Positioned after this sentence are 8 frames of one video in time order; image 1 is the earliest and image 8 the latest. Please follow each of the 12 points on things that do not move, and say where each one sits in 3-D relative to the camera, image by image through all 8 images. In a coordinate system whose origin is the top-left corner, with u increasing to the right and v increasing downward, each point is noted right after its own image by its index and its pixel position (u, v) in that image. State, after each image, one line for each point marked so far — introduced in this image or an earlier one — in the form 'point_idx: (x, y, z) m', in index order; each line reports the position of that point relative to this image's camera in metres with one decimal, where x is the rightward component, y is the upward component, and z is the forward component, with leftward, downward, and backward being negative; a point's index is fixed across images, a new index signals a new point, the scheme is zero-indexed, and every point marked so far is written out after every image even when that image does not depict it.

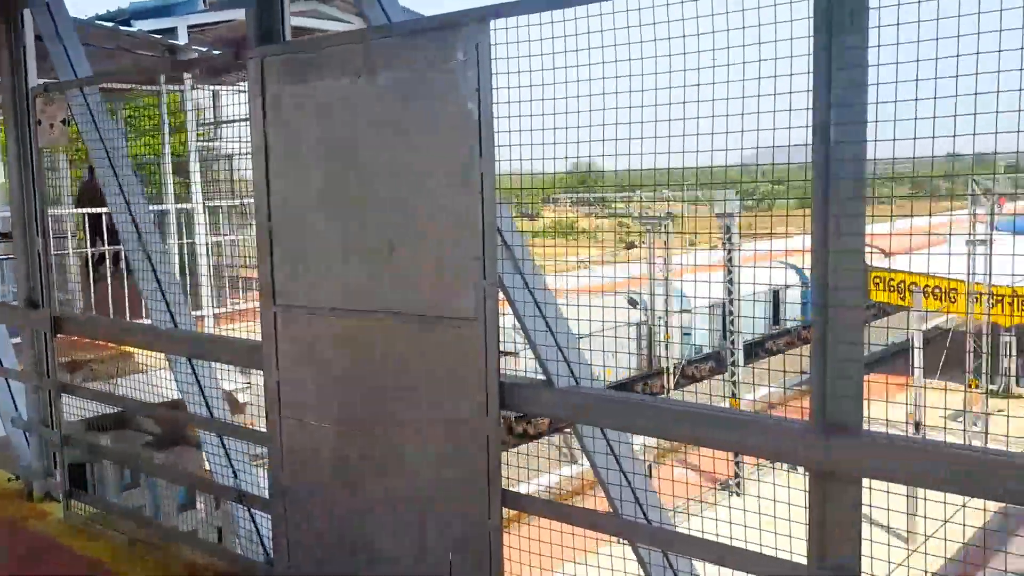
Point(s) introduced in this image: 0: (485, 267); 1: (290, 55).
0: (-0.1, +0.1, +3.3) m
1: (-1.1, +1.1, +3.9) m
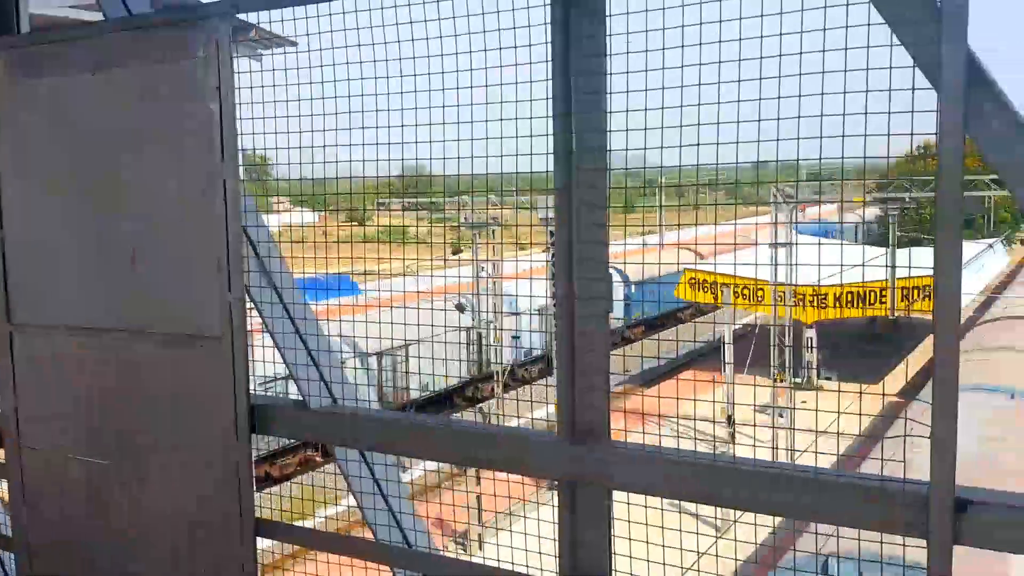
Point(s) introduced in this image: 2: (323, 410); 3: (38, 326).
0: (-1.1, 0.0, +3.0) m
1: (-2.1, +1.0, +3.5) m
2: (-0.7, -0.5, +3.0) m
3: (-2.1, -0.2, +3.5) m
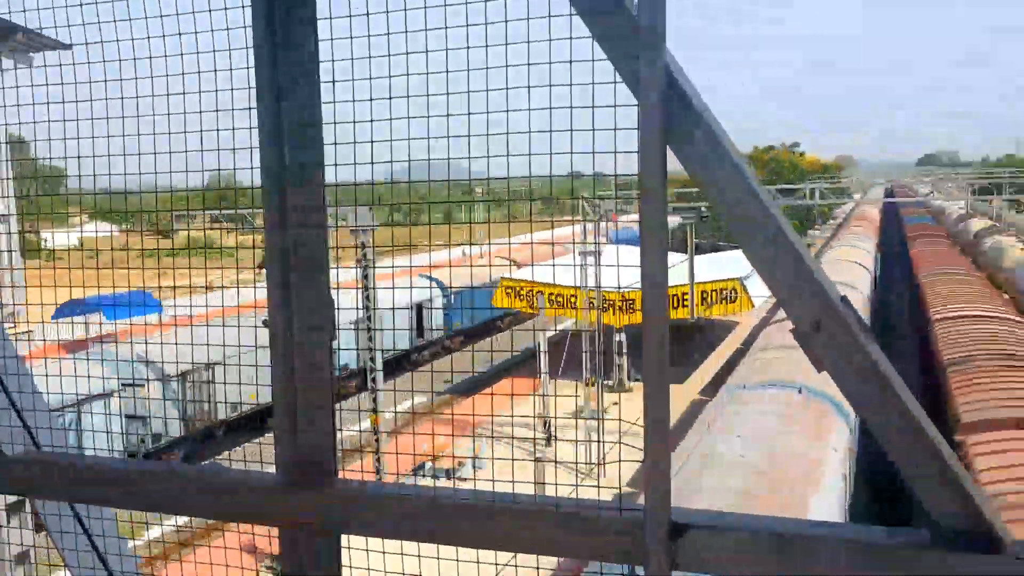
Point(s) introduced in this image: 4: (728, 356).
0: (-1.9, -0.1, +2.5) m
1: (-3.1, +0.9, +2.7) m
2: (-1.6, -0.6, +2.6) m
3: (-3.0, -0.3, +2.8) m
4: (+4.6, -1.4, +17.2) m
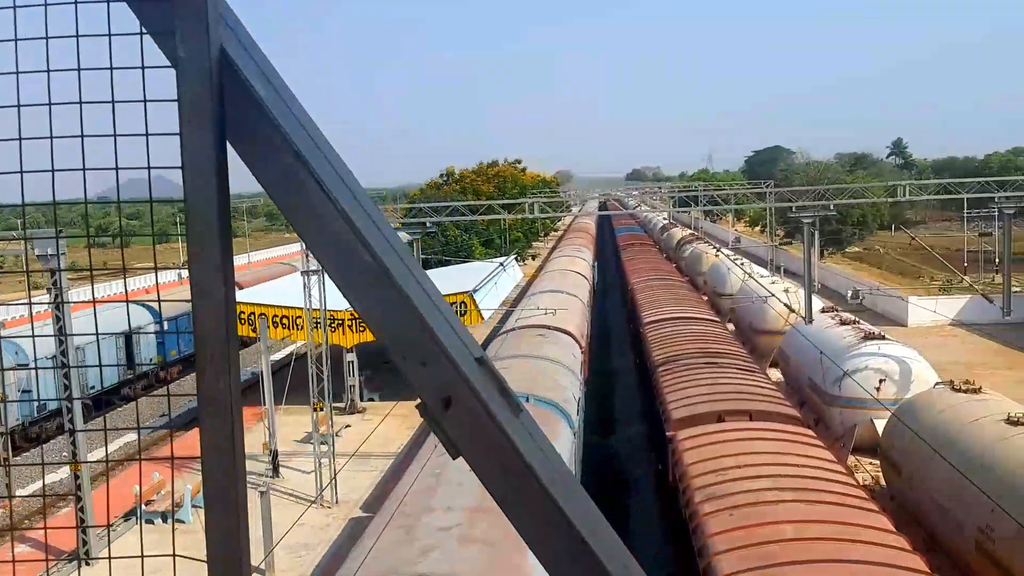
0: (-2.7, -0.2, +1.2) m
1: (-4.0, +0.7, +1.1) m
2: (-2.4, -0.7, +1.4) m
3: (-3.9, -0.5, +1.1) m
4: (-1.1, -1.7, +17.2) m
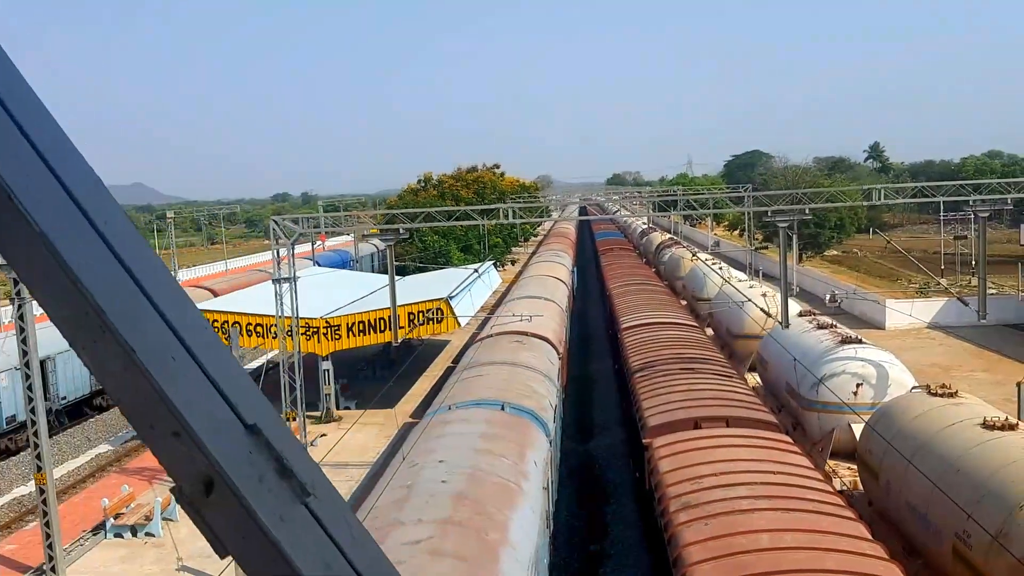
0: (-2.9, -0.2, +1.1) m
1: (-4.1, +0.7, +0.9) m
2: (-2.5, -0.7, +1.2) m
3: (-4.0, -0.5, +0.9) m
4: (-1.5, -1.8, +17.1) m
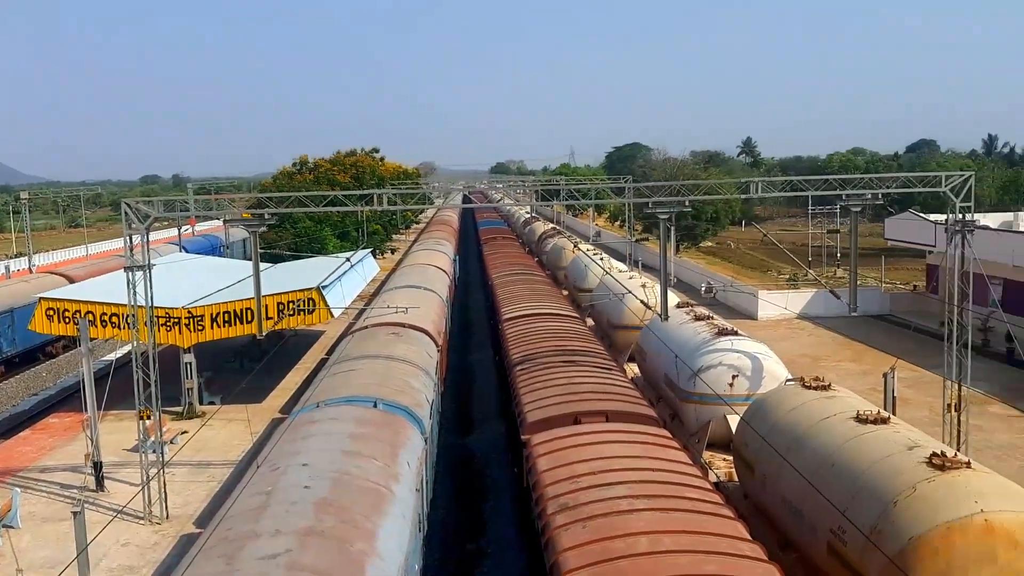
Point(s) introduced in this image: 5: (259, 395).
0: (-3.0, -0.2, +0.2) m
1: (-4.2, +0.7, -0.1) m
2: (-2.7, -0.7, +0.5) m
3: (-4.1, -0.5, -0.1) m
4: (-4.0, -1.6, +16.3) m
5: (-4.5, -1.9, +14.3) m
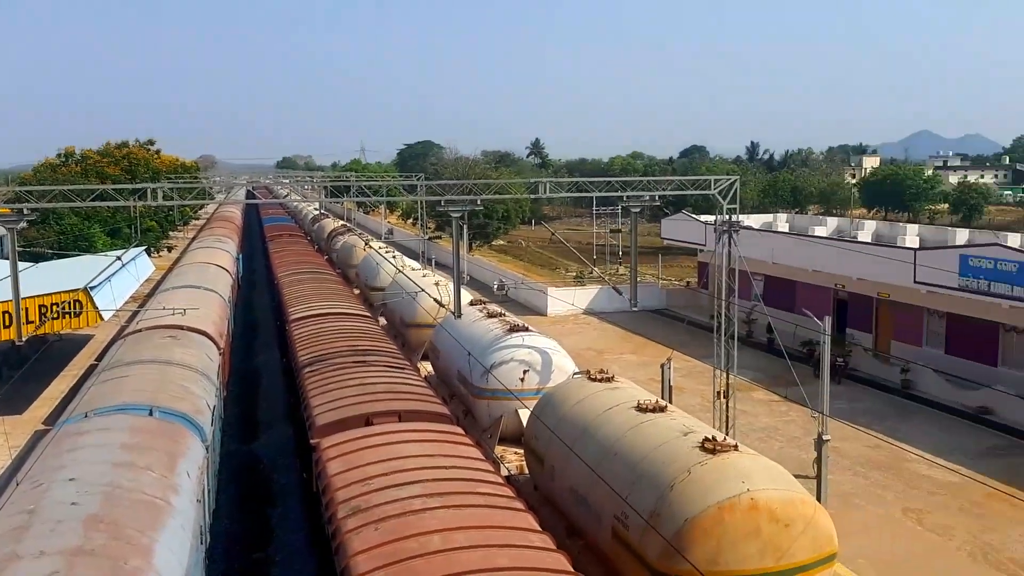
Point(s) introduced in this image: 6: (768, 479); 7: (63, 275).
0: (-3.0, -0.3, -0.6) m
1: (-4.0, +0.6, -1.3) m
2: (-2.7, -0.7, -0.3) m
3: (-3.9, -0.6, -1.2) m
4: (-8.0, -1.6, +14.6) m
5: (-8.0, -2.0, +12.6) m
6: (+1.9, -1.4, +6.1) m
7: (-8.4, +0.3, +14.9) m
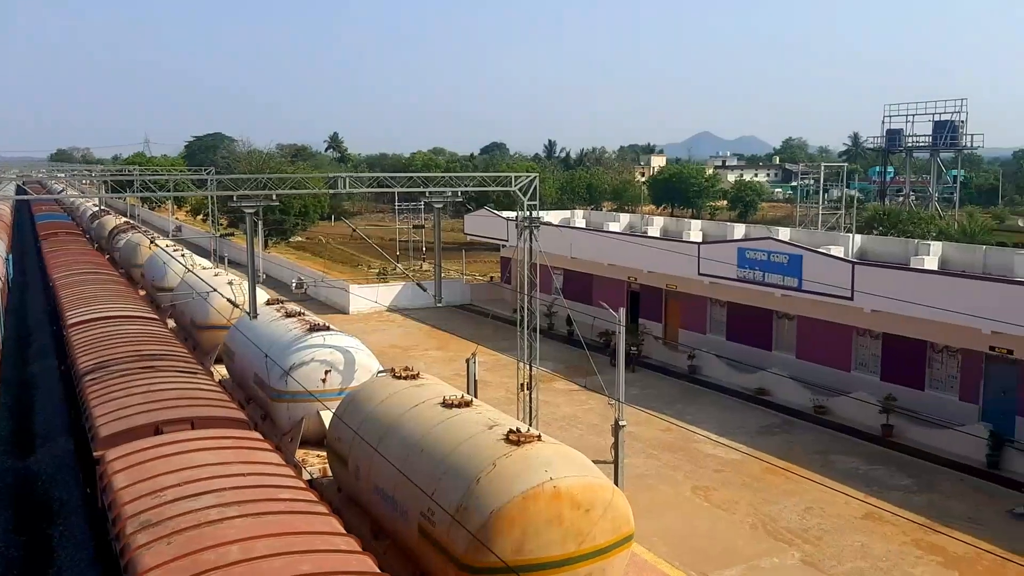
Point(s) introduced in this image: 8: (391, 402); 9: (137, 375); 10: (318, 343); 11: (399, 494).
0: (-3.0, -0.3, -1.2) m
1: (-3.9, +0.6, -2.1) m
2: (-2.8, -0.7, -0.9) m
3: (-3.9, -0.6, -2.0) m
4: (-10.8, -1.8, +12.8) m
5: (-10.4, -2.1, +10.8) m
6: (+0.5, -1.4, +6.3) m
7: (-11.3, 0.0, +13.0) m
8: (-1.0, -1.1, +8.0) m
9: (-3.9, -1.0, +8.8) m
10: (-2.2, -0.8, +10.5) m
11: (-0.8, -1.8, +7.2) m
